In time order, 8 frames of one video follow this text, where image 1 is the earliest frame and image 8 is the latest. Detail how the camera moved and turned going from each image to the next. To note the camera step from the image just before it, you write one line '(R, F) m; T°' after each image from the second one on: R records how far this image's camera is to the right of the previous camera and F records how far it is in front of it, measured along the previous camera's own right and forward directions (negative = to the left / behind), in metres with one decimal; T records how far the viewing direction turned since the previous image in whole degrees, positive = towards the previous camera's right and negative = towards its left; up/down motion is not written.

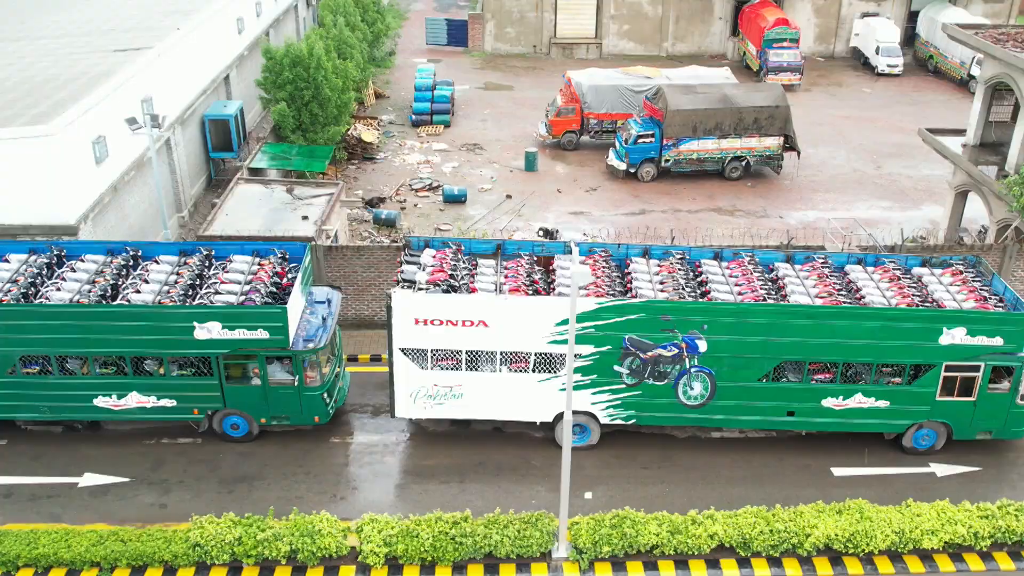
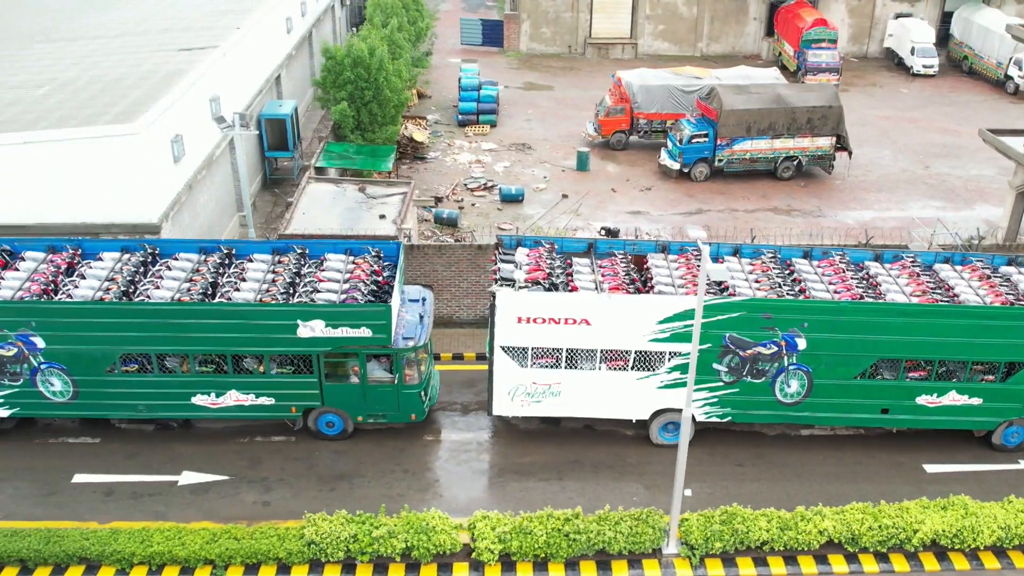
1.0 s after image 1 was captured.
(-1.4, -0.1) m; +1°
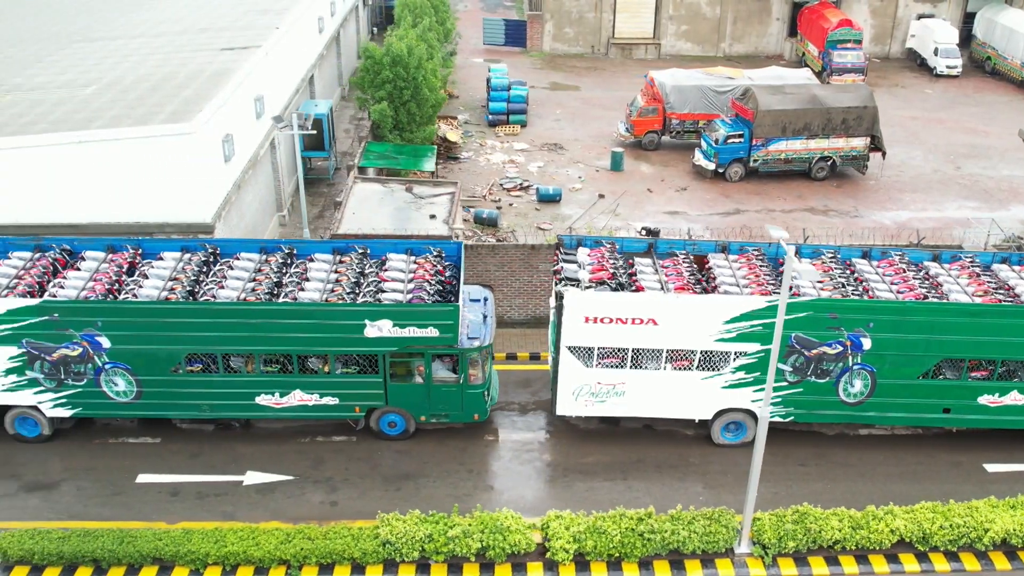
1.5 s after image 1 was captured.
(-0.9, 0.0) m; 0°
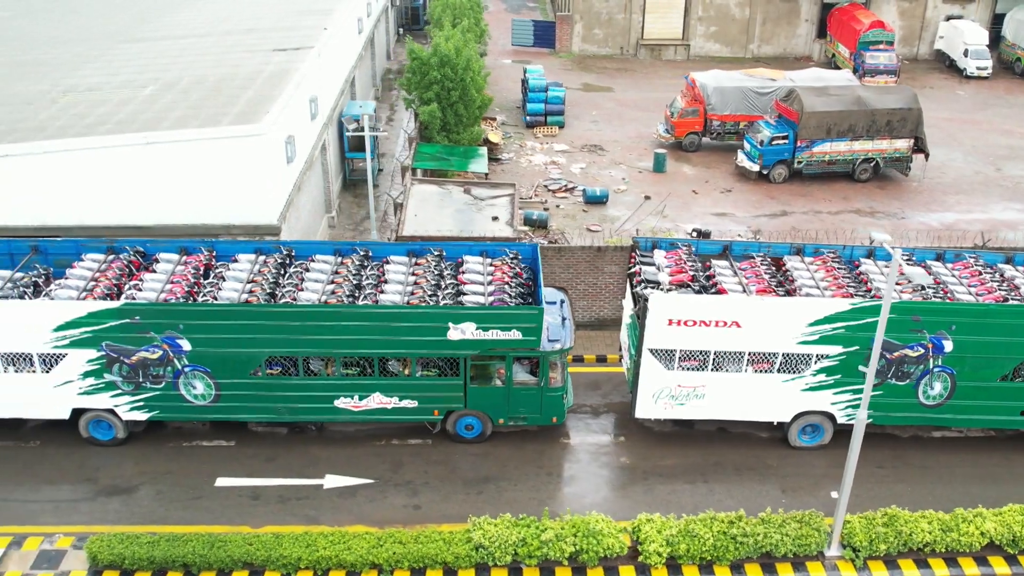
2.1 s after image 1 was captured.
(-1.1, +0.1) m; +1°
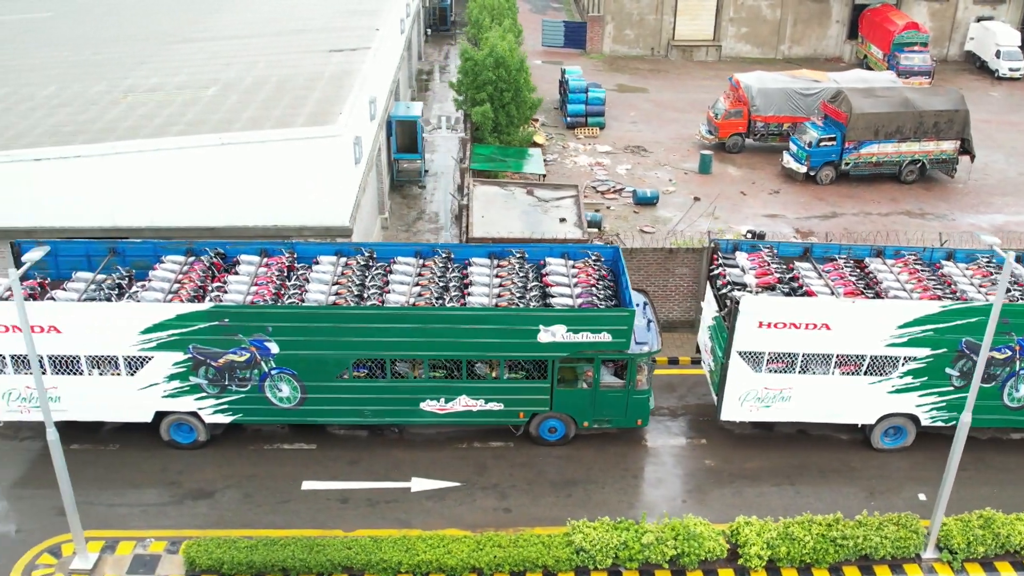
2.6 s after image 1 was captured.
(-1.2, +0.1) m; +1°
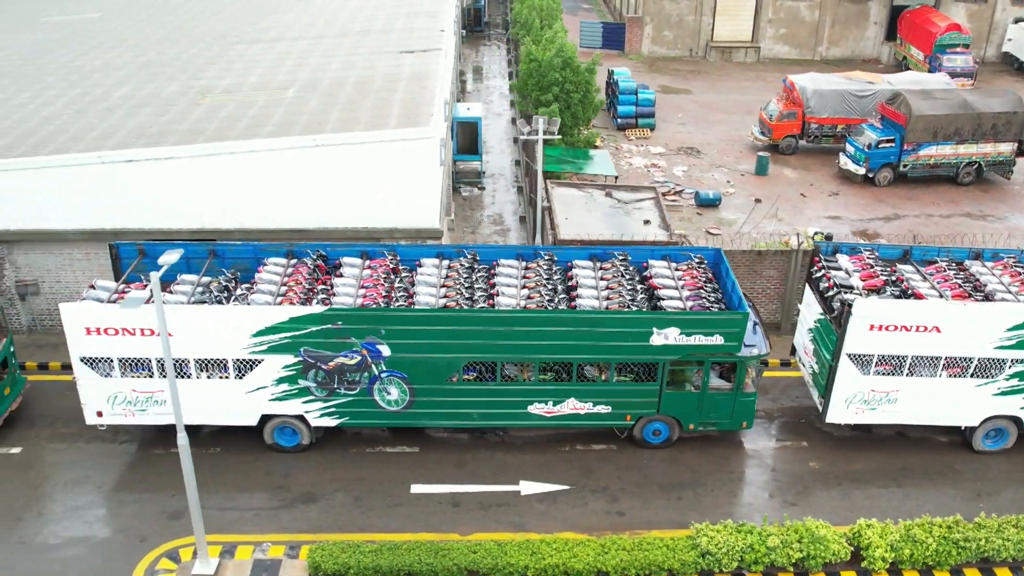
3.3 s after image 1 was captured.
(-1.5, 0.0) m; +1°
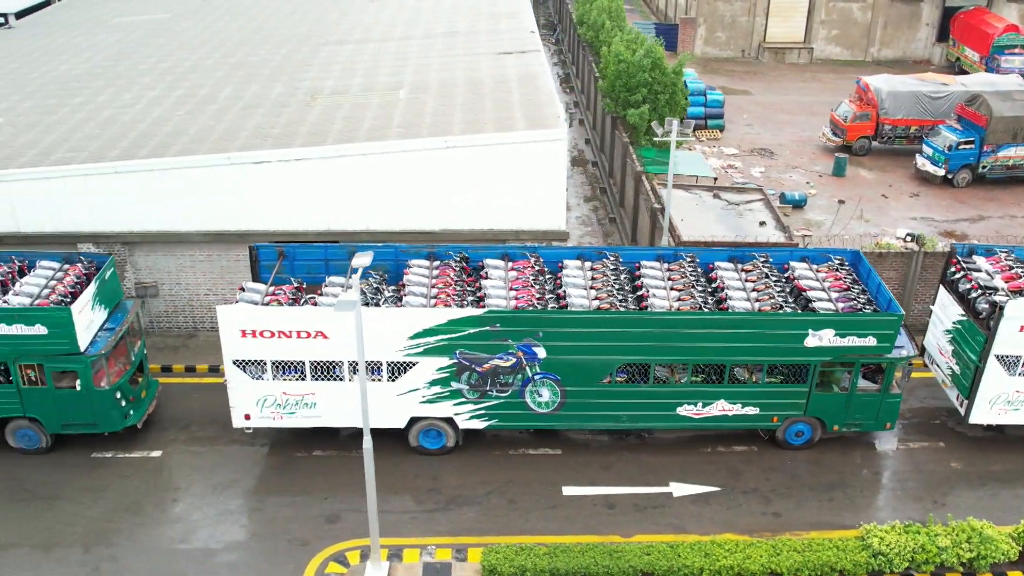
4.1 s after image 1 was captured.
(-2.0, 0.0) m; +1°
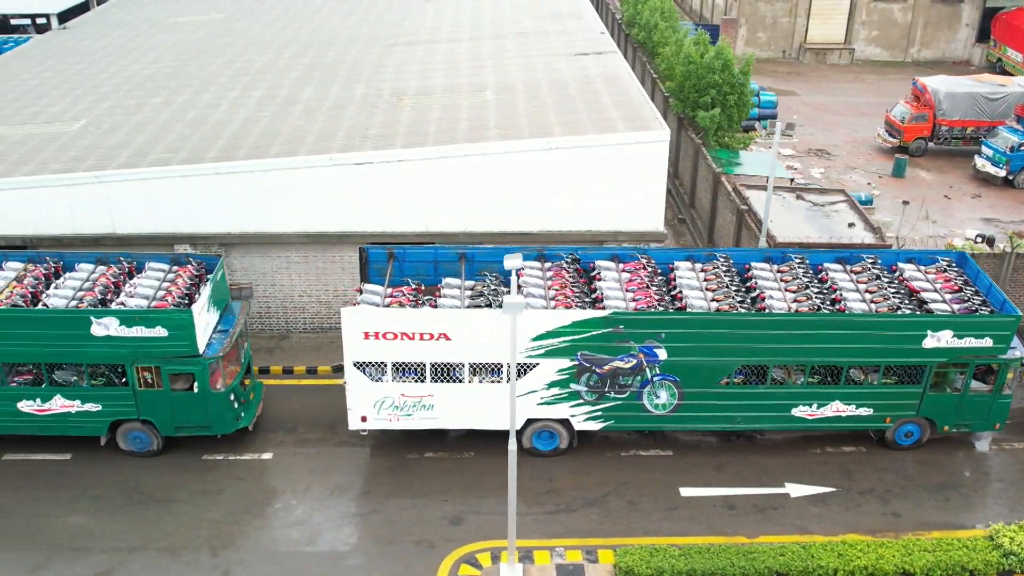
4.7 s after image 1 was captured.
(-1.6, 0.0) m; +1°
